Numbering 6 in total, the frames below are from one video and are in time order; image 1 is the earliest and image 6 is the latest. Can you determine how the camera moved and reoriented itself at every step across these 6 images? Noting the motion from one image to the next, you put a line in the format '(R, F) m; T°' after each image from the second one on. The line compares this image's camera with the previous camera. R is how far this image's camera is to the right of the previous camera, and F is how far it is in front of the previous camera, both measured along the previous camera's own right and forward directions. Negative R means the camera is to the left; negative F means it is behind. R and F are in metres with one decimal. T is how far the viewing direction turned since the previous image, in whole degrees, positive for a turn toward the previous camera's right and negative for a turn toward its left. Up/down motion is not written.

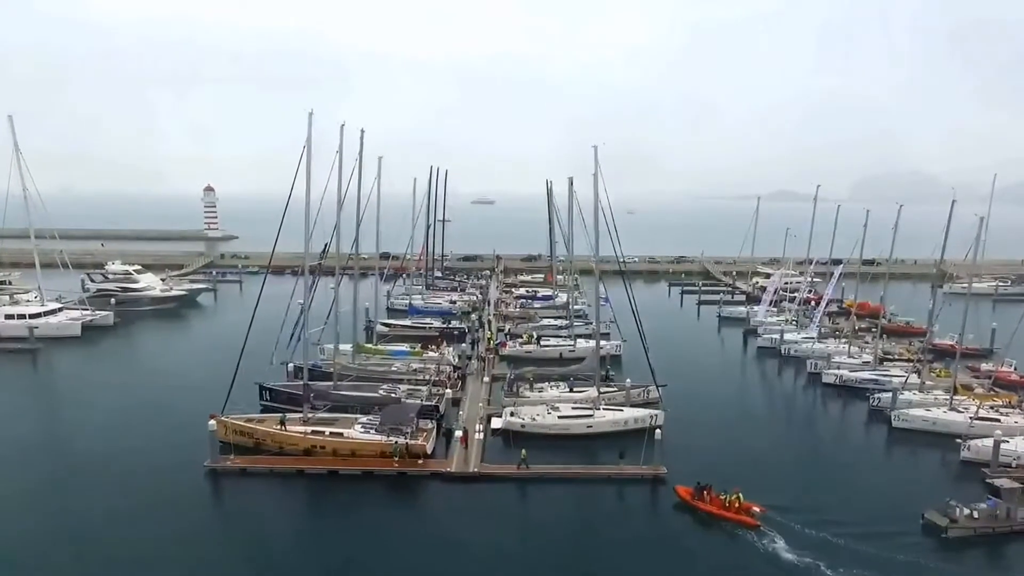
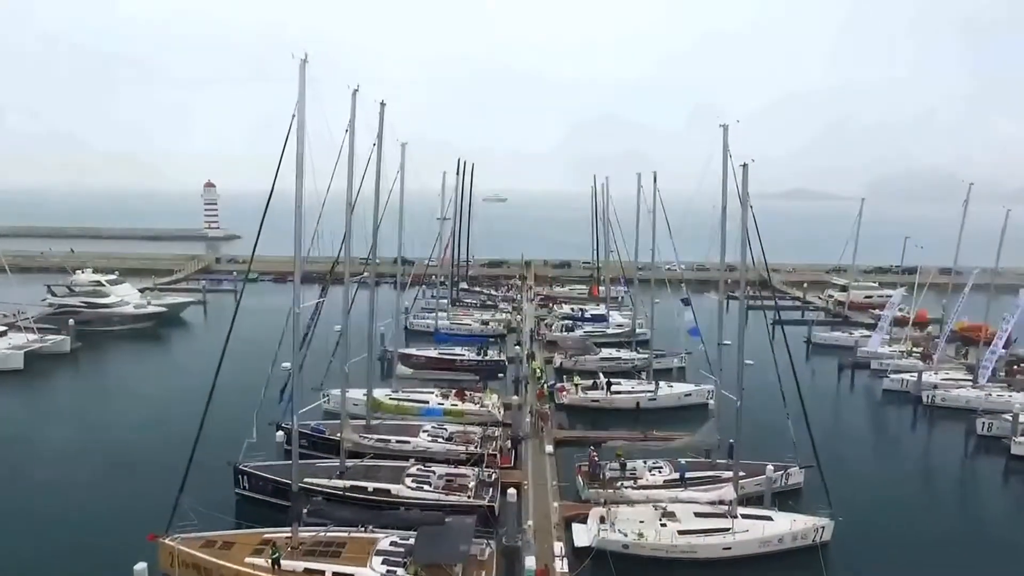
(+0.3, +1.8) m; -1°
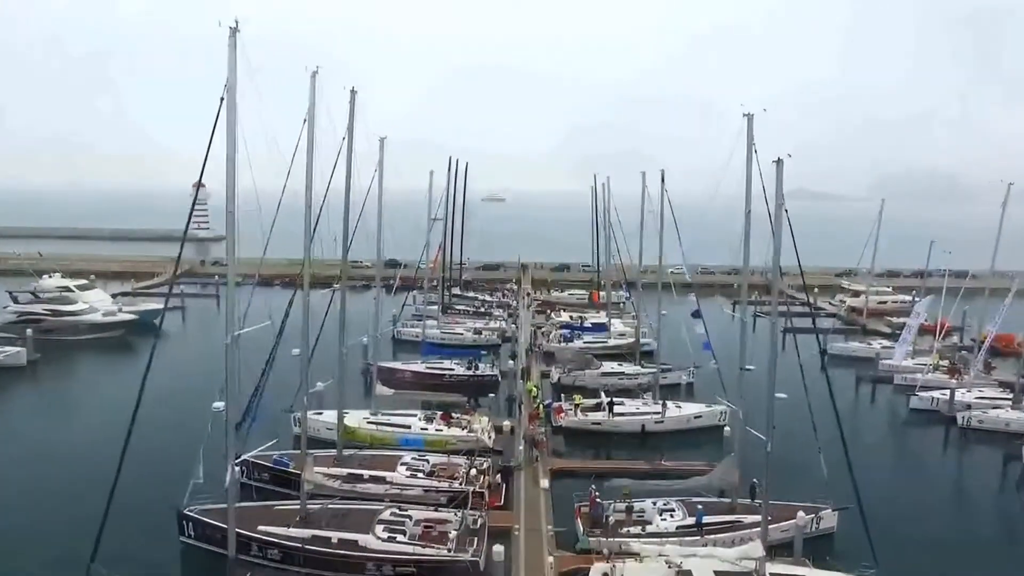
(+0.2, +1.9) m; 0°
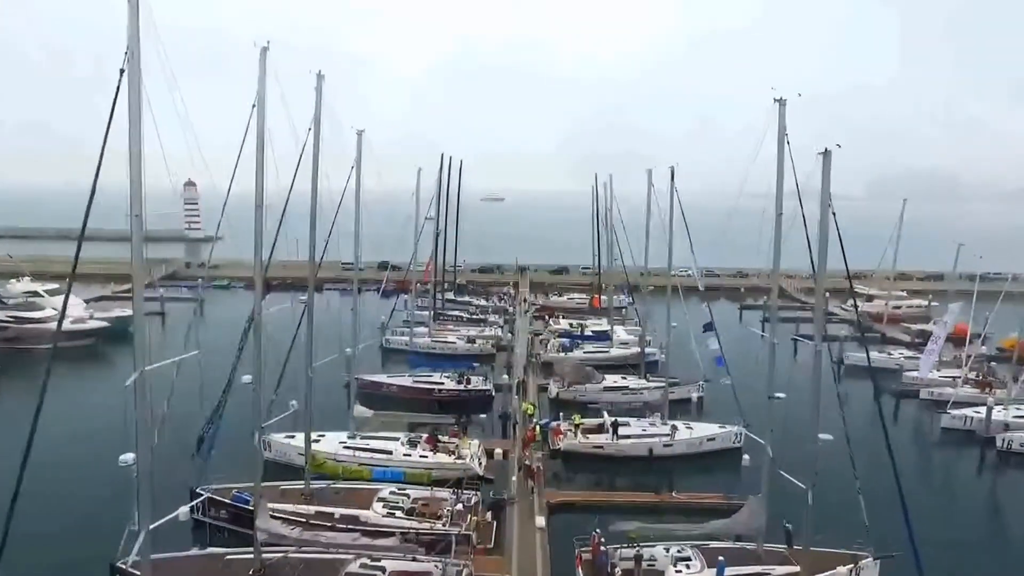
(+0.1, +1.7) m; 0°
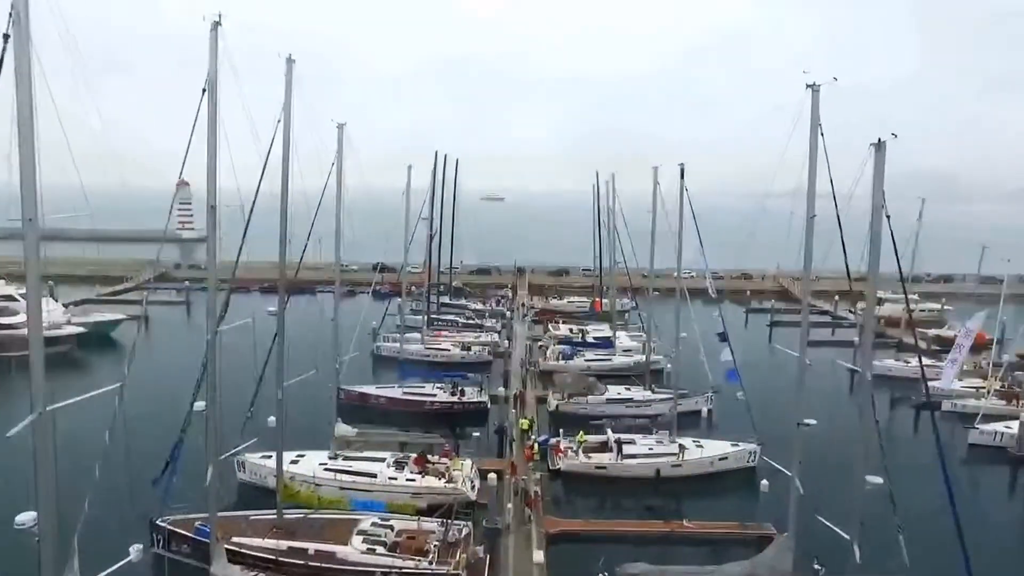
(+0.1, +1.2) m; 0°
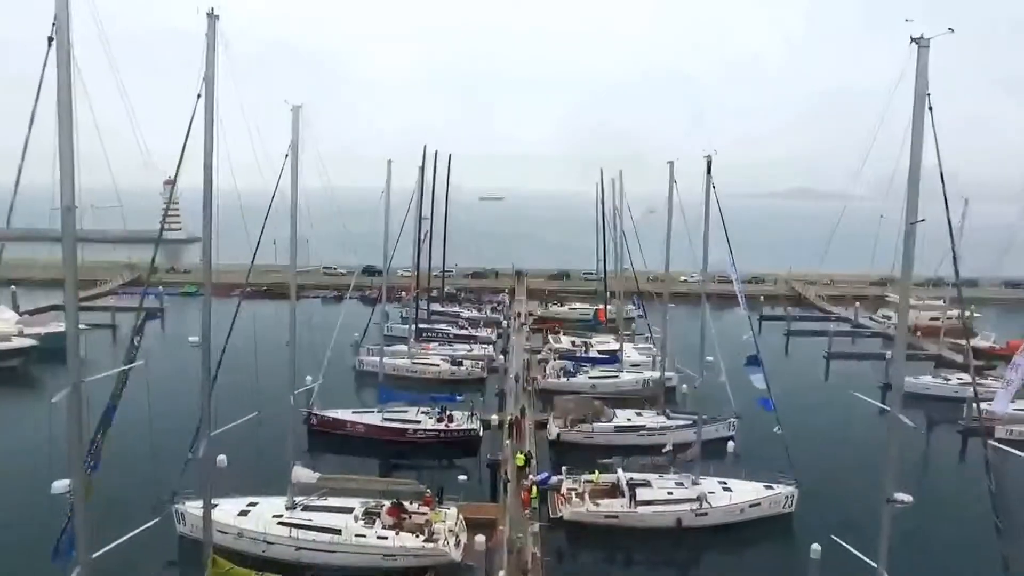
(+0.1, +2.3) m; 0°
